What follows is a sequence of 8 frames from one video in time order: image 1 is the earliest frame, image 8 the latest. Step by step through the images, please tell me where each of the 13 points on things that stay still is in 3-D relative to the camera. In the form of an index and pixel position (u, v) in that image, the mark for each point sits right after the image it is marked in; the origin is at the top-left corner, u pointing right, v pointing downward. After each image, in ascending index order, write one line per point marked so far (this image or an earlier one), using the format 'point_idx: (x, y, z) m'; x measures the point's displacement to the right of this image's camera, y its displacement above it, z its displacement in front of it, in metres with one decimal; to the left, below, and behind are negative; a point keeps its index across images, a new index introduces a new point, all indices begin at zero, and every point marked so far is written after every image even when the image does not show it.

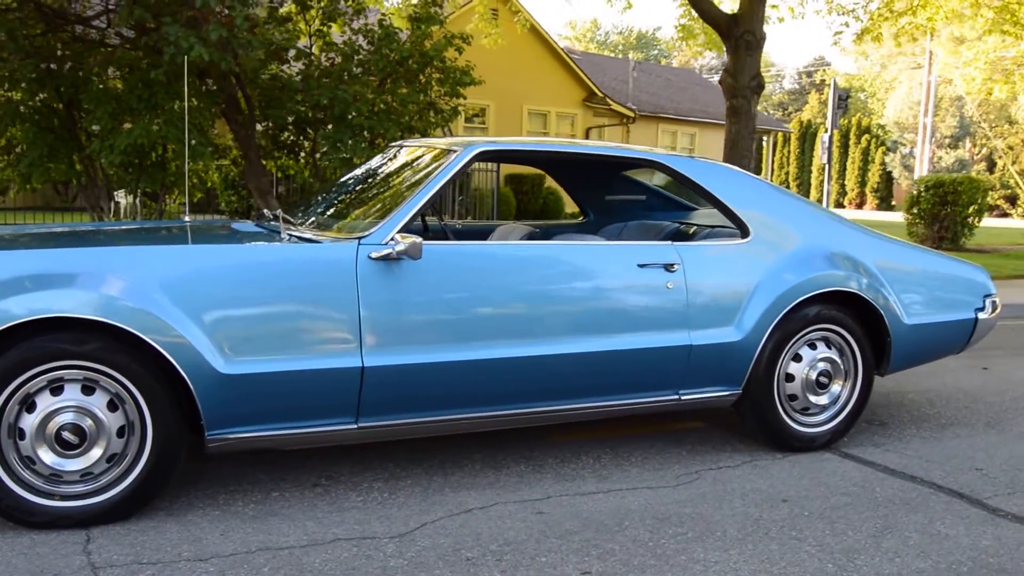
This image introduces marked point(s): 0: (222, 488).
0: (-1.3, -0.9, +4.0) m
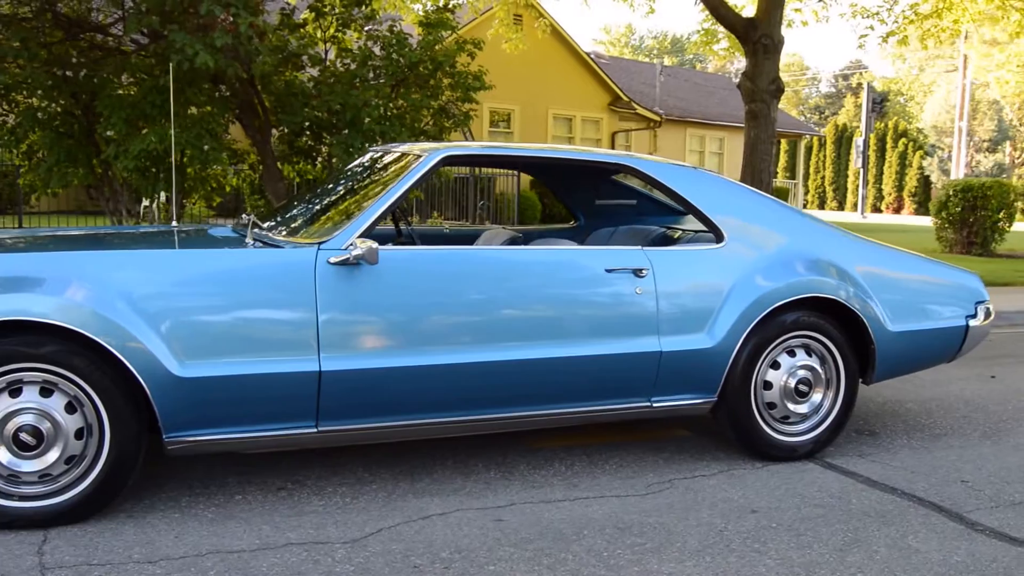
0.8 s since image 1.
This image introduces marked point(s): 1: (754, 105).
0: (-1.5, -0.9, +4.0) m
1: (+3.9, +2.9, +13.7) m
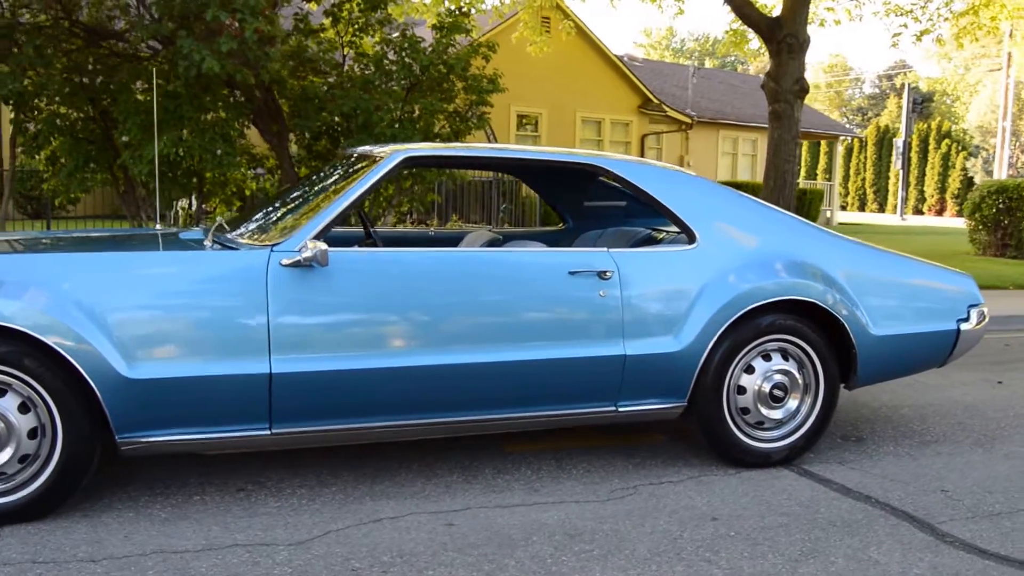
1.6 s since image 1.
0: (-1.7, -1.0, +4.0) m
1: (+4.2, +2.9, +13.5) m
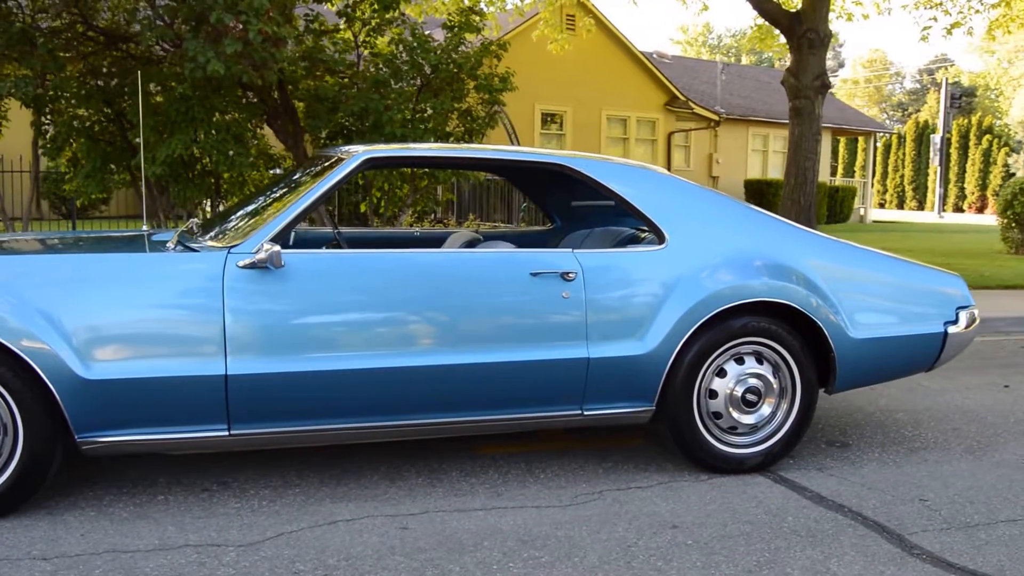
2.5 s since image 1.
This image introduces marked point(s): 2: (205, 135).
0: (-1.9, -1.0, +4.0) m
1: (+4.4, +2.9, +13.2) m
2: (-3.5, +1.7, +9.7) m
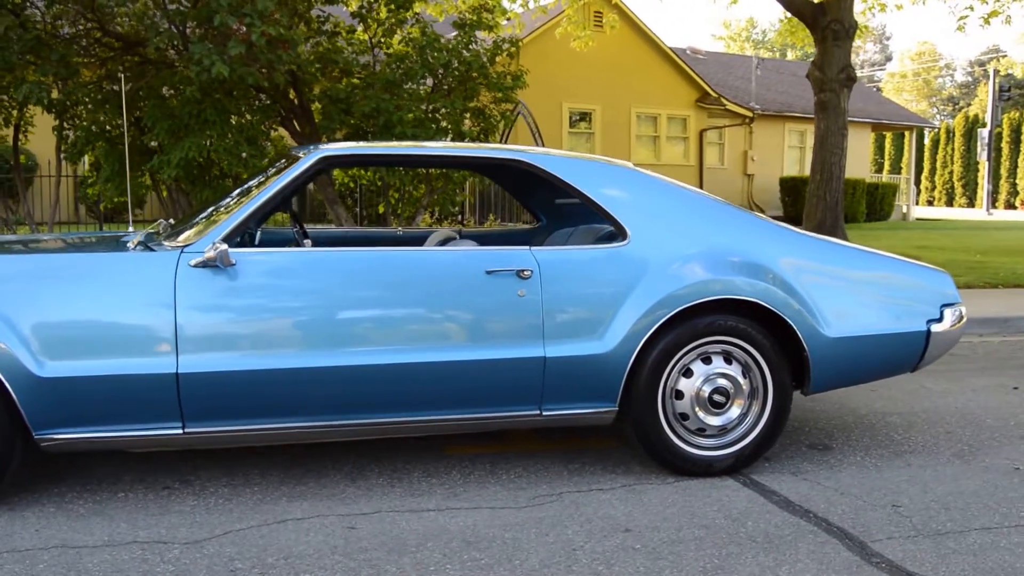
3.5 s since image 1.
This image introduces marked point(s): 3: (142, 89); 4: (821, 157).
0: (-2.1, -1.0, +4.1) m
1: (+4.7, +2.9, +12.9) m
2: (-3.4, +1.7, +9.8) m
3: (-4.3, +2.3, +9.9) m
4: (+4.7, +2.0, +13.1) m
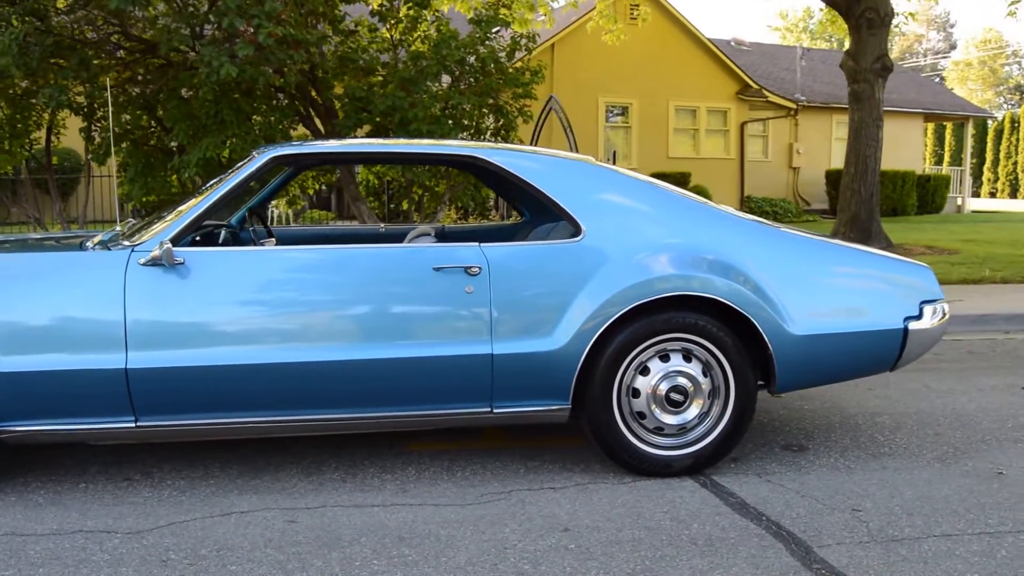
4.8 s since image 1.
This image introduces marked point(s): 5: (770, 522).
0: (-2.3, -0.9, +4.2) m
1: (+5.1, +3.0, +12.6) m
2: (-3.2, +1.8, +10.0) m
3: (-4.2, +2.4, +10.1) m
4: (+5.1, +2.1, +12.7) m
5: (+1.1, -1.0, +3.7) m
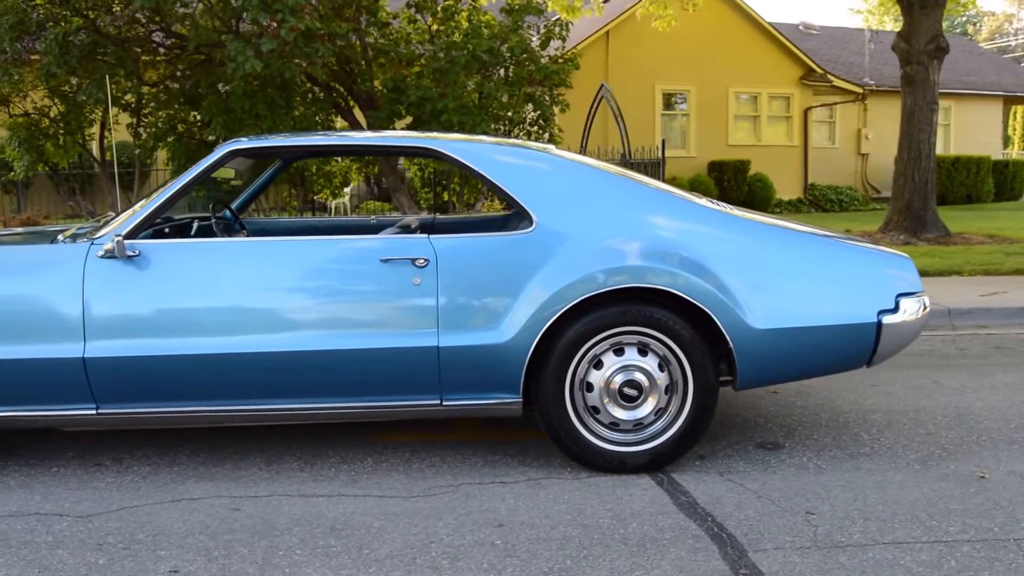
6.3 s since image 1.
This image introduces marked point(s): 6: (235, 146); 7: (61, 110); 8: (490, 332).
0: (-2.5, -0.9, +4.4) m
1: (+5.6, +3.1, +12.0) m
2: (-2.9, +1.9, +10.2) m
3: (-3.8, +2.5, +10.4) m
4: (+5.7, +2.2, +12.1) m
5: (+0.9, -1.0, +3.5) m
6: (-1.3, +0.7, +4.2) m
7: (-5.7, +2.3, +10.8) m
8: (-0.1, -0.2, +4.0) m
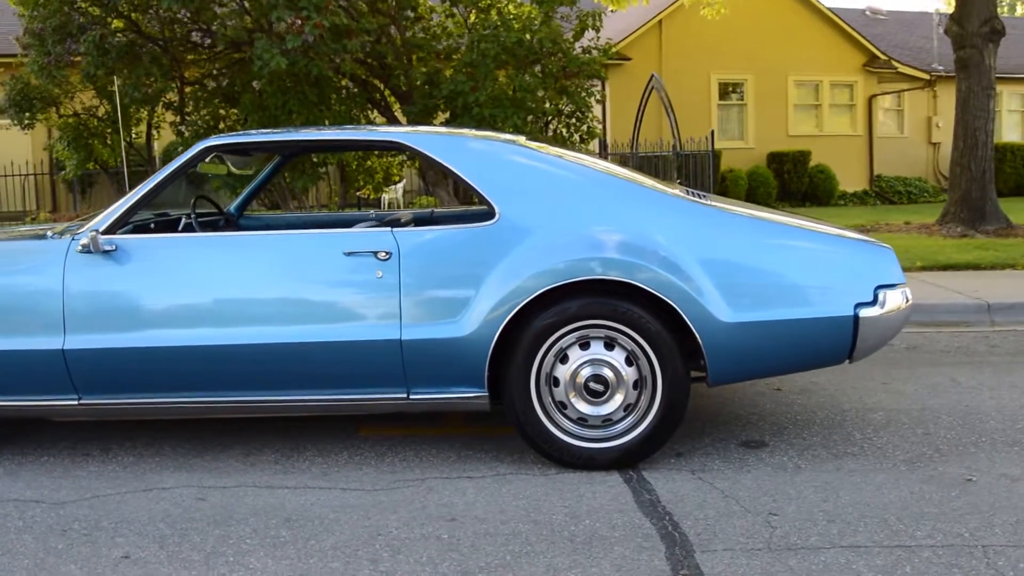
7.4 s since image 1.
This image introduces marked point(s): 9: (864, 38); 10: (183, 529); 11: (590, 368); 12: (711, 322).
0: (-2.6, -0.9, +4.6) m
1: (+6.1, +3.2, +11.4) m
2: (-2.5, +1.9, +10.4) m
3: (-3.4, +2.5, +10.7) m
4: (+6.2, +2.3, +11.6) m
5: (+0.6, -1.0, +3.5) m
6: (-1.5, +0.7, +4.3) m
7: (-5.3, +2.3, +11.2) m
8: (-0.3, -0.2, +3.9) m
9: (+8.2, +5.8, +19.8) m
10: (-1.3, -1.0, +3.5) m
11: (+0.4, -0.4, +3.9) m
12: (+0.9, -0.2, +3.9) m
